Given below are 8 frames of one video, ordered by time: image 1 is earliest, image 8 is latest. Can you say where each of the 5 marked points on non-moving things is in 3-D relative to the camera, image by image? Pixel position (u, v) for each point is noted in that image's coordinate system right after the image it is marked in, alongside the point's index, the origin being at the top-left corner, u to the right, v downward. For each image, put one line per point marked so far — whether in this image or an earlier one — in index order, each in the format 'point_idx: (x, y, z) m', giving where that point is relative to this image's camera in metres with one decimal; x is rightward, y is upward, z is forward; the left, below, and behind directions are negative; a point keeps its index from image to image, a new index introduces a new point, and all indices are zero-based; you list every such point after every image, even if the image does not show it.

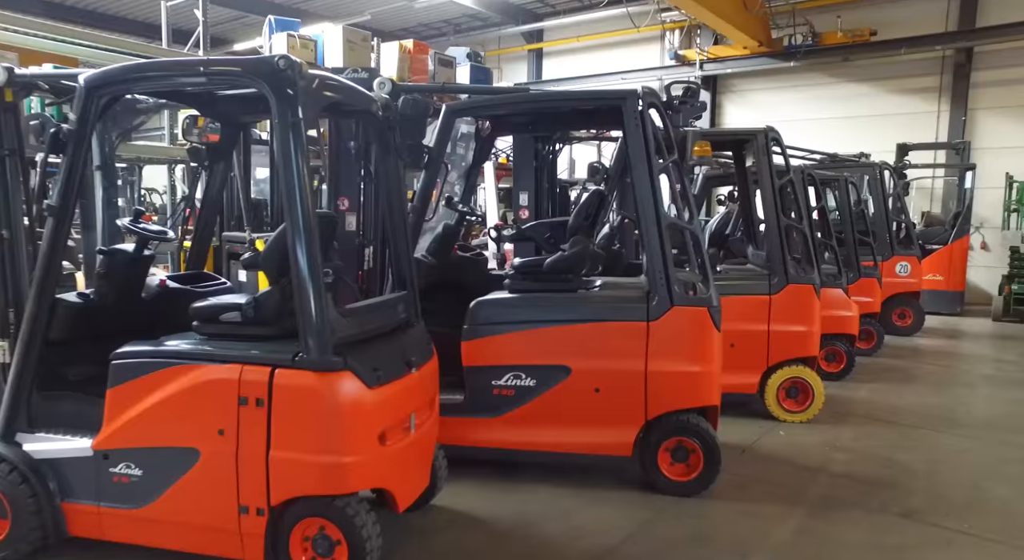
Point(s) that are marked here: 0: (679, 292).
0: (+0.8, -0.1, +3.9) m
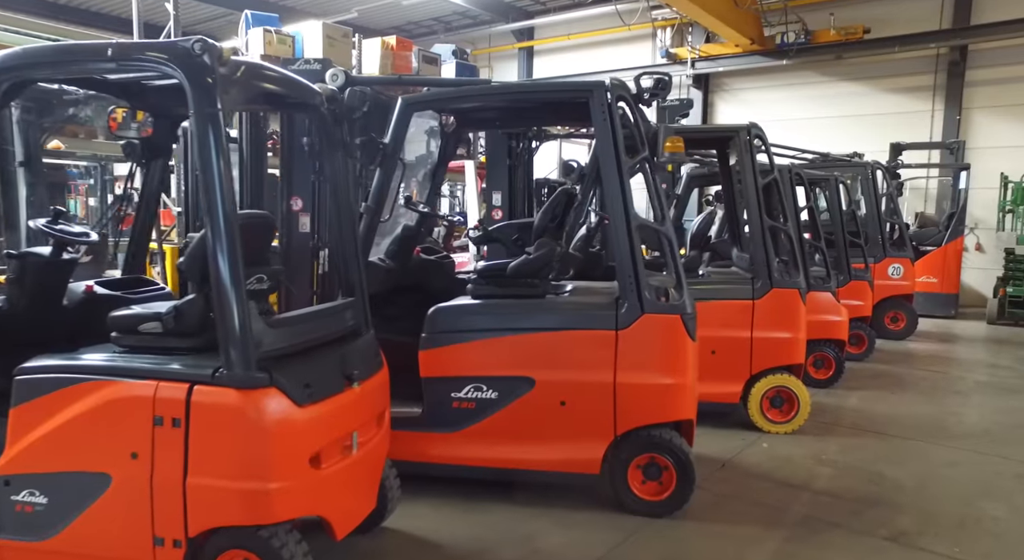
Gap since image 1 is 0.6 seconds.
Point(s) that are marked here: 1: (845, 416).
0: (+0.6, -0.1, +3.6) m
1: (+2.3, -0.9, +5.8) m
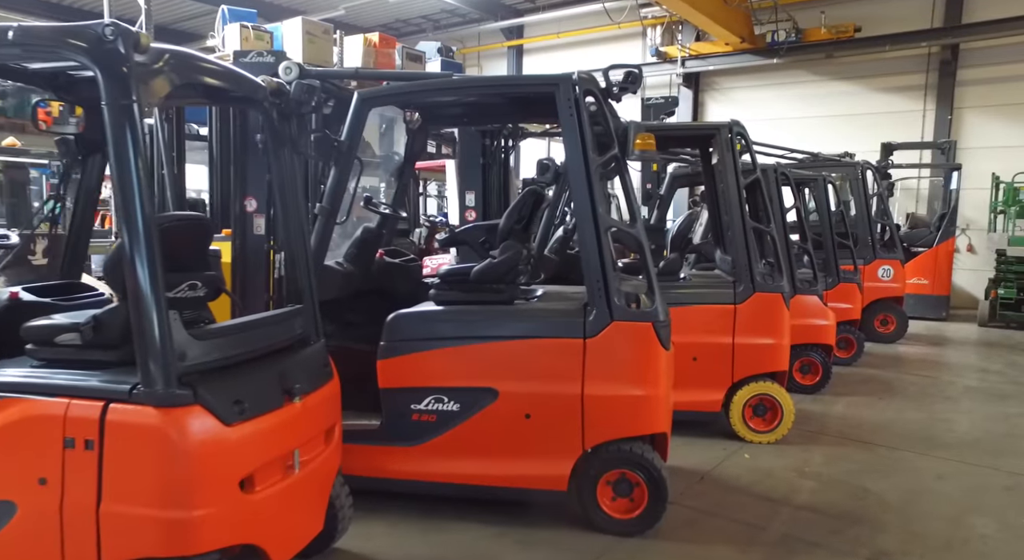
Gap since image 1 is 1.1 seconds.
0: (+0.4, -0.1, +3.4) m
1: (+2.1, -1.0, +5.6) m
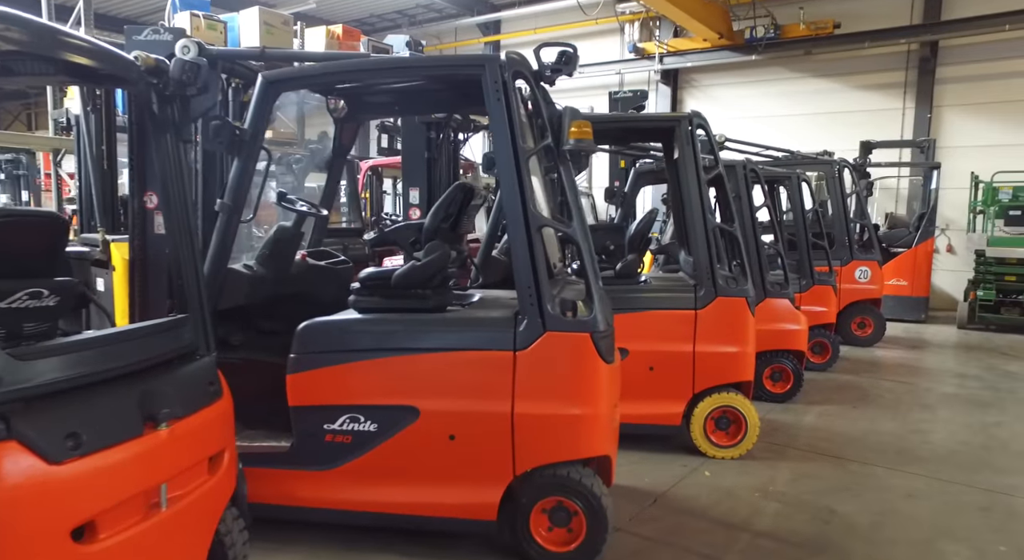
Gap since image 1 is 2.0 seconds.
0: (+0.2, -0.1, +3.0) m
1: (+1.8, -1.0, +5.3) m
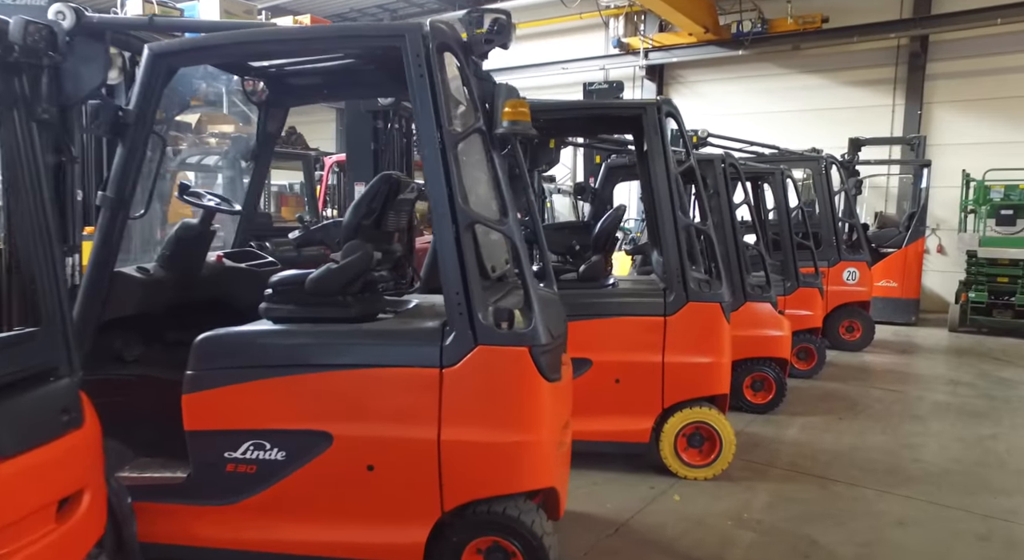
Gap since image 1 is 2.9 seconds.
0: (-0.1, -0.1, +2.6) m
1: (+1.6, -1.0, +4.9) m
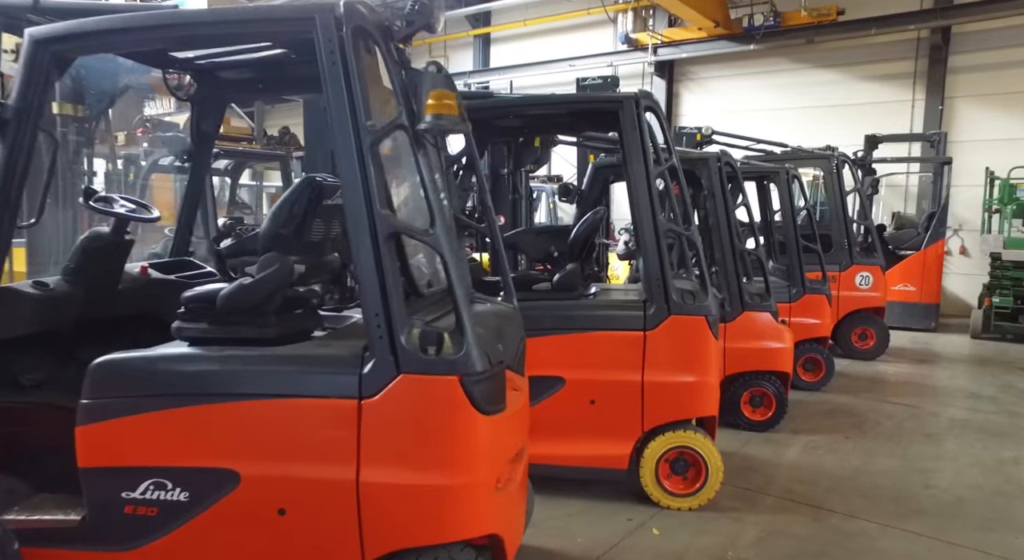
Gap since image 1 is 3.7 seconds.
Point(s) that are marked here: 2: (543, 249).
0: (-0.3, -0.2, +2.3) m
1: (+1.4, -1.1, +4.5) m
2: (+0.2, +0.2, +4.6) m
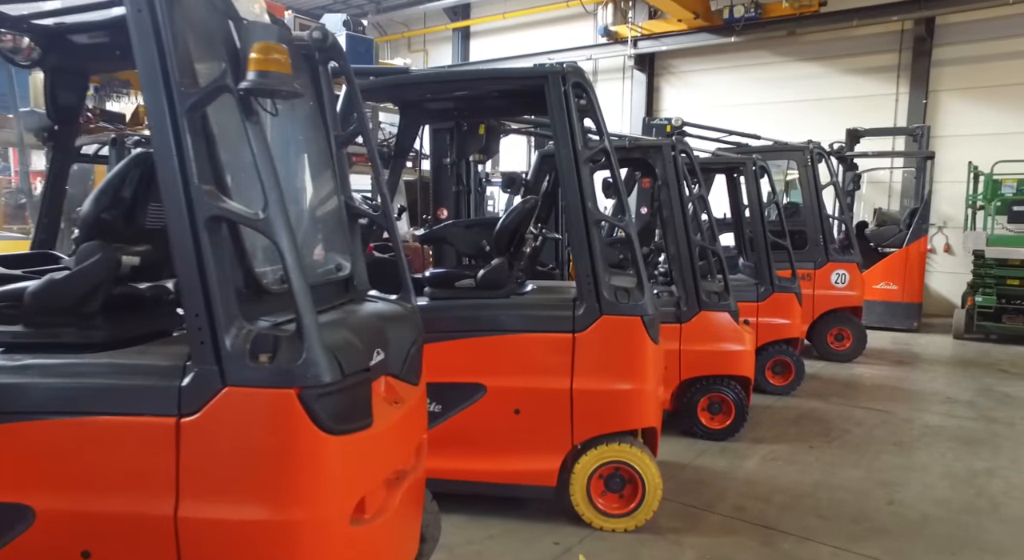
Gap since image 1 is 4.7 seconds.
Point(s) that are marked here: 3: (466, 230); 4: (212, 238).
0: (-0.6, -0.2, +1.9) m
1: (+1.1, -1.0, +4.1) m
2: (-0.2, +0.2, +4.2) m
3: (-0.2, +0.2, +4.2) m
4: (-0.7, +0.1, +1.9) m
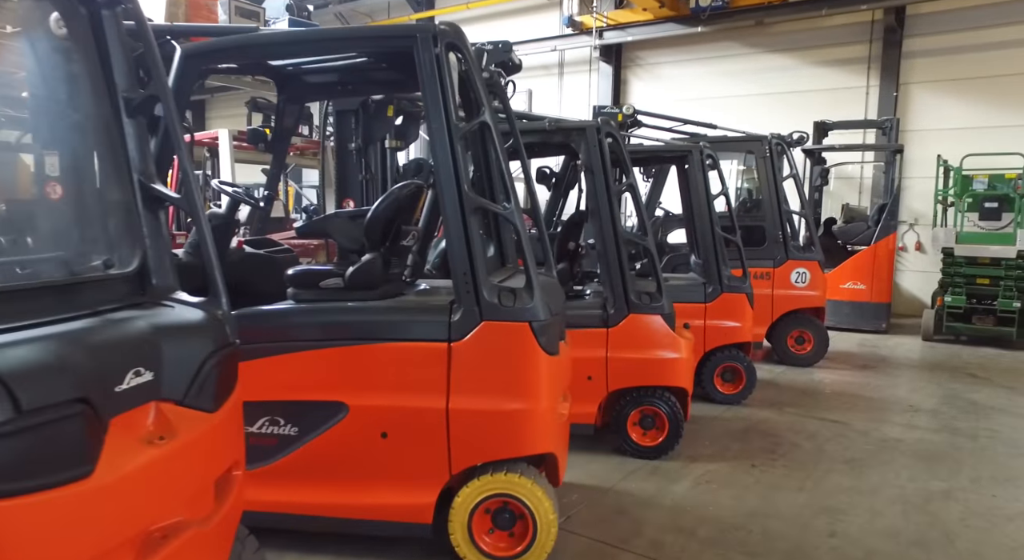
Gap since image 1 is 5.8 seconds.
0: (-1.1, -0.2, +1.3) m
1: (+0.6, -1.0, +3.6) m
2: (-0.7, +0.2, +3.6) m
3: (-0.7, +0.3, +3.6) m
4: (-1.1, +0.1, +1.3) m
